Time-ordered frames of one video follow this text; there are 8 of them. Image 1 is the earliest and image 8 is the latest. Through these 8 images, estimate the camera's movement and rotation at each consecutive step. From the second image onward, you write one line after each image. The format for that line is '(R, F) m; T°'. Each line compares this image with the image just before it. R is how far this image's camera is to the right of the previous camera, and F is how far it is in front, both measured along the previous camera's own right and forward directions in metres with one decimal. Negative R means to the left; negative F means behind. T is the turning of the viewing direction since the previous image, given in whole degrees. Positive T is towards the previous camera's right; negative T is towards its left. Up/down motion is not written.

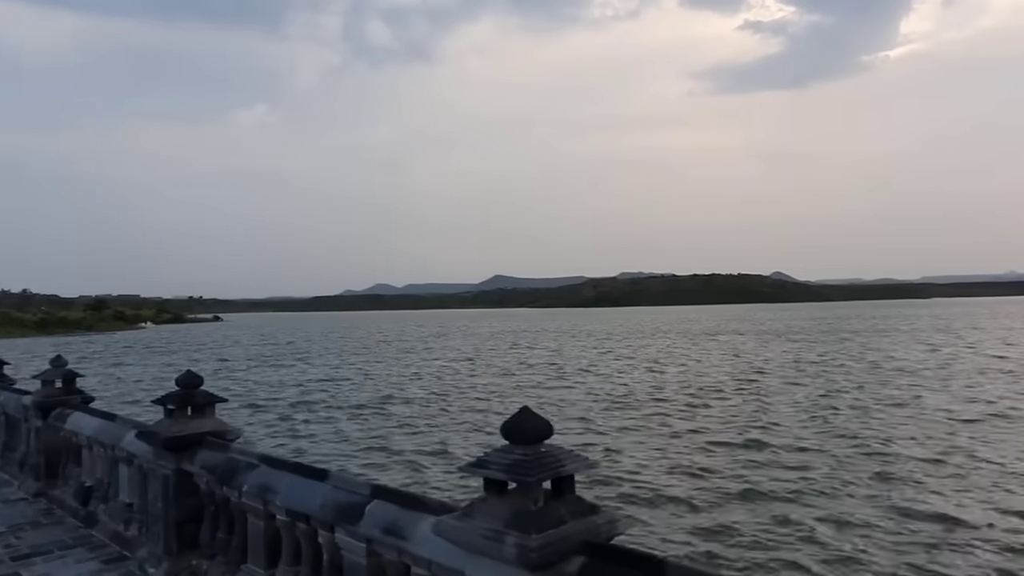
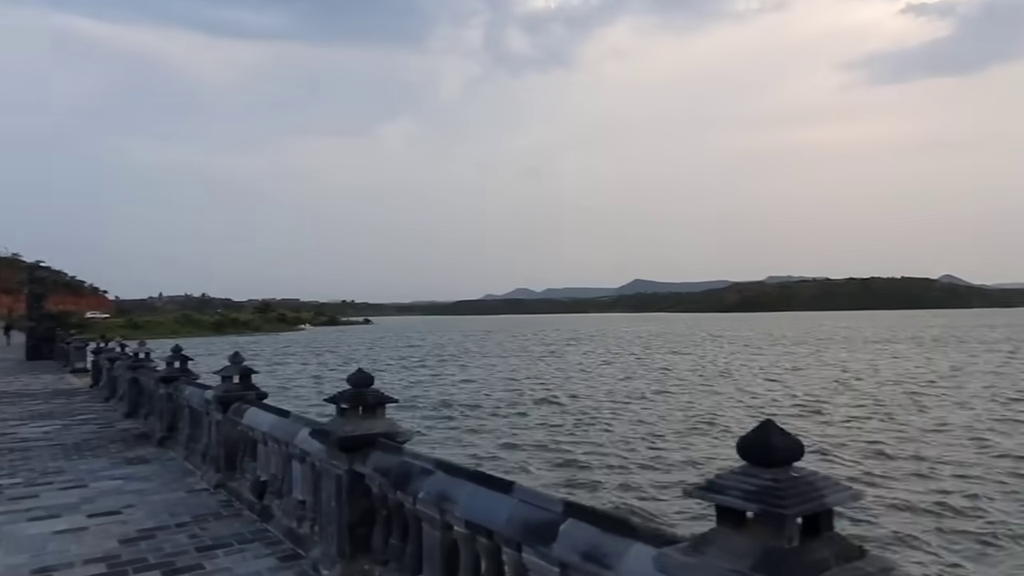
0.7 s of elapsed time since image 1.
(-0.4, +0.5) m; -11°
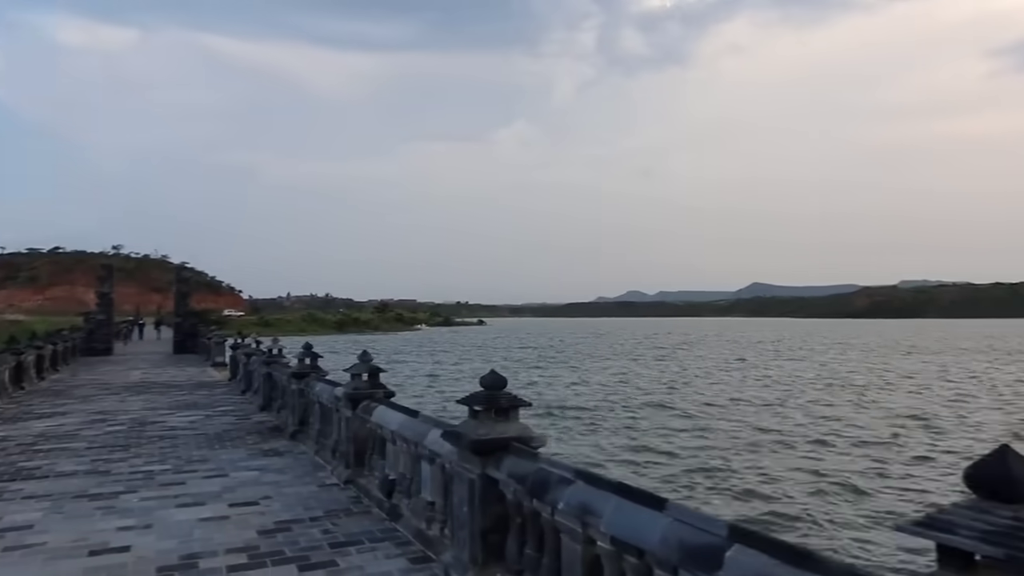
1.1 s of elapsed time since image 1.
(-0.2, +0.3) m; -9°
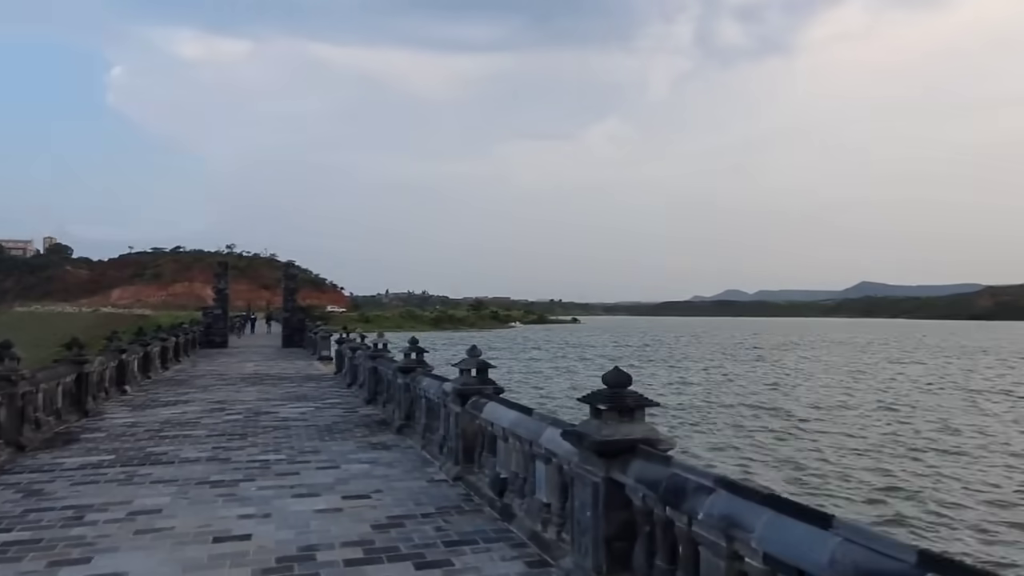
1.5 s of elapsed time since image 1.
(-0.2, +0.3) m; -7°
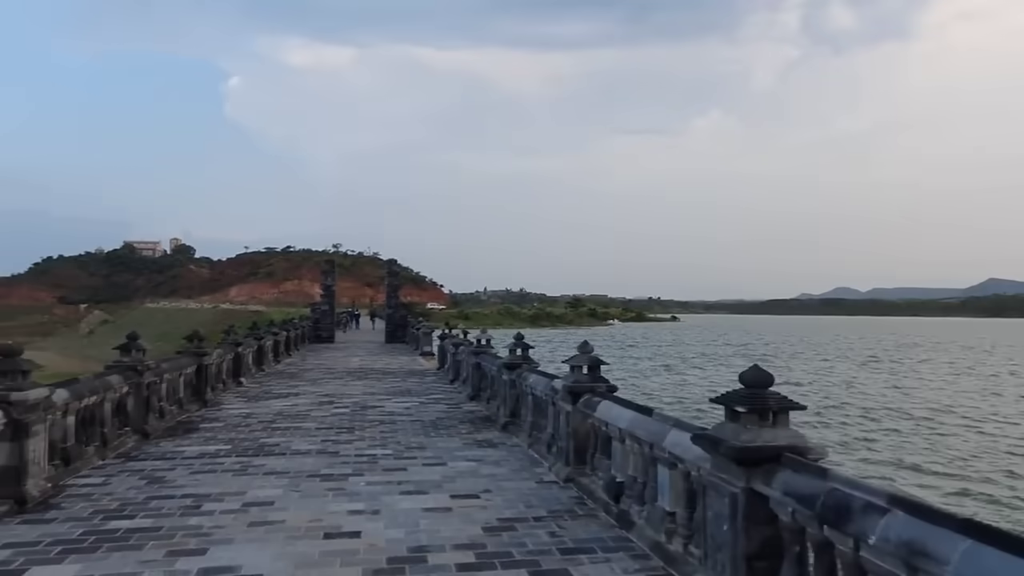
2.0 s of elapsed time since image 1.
(-0.2, +0.4) m; -8°
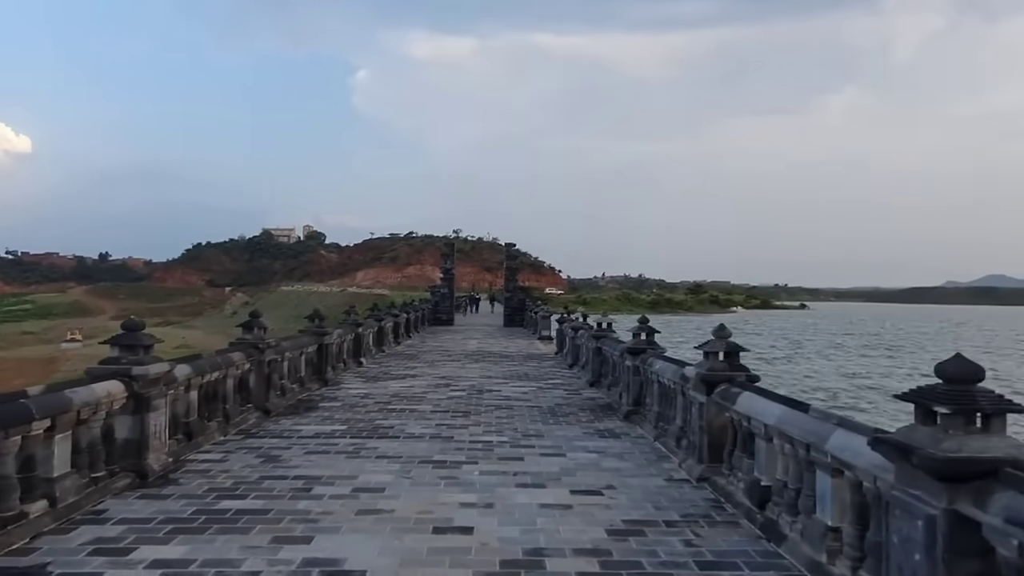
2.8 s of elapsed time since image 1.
(-0.1, +0.7) m; -9°
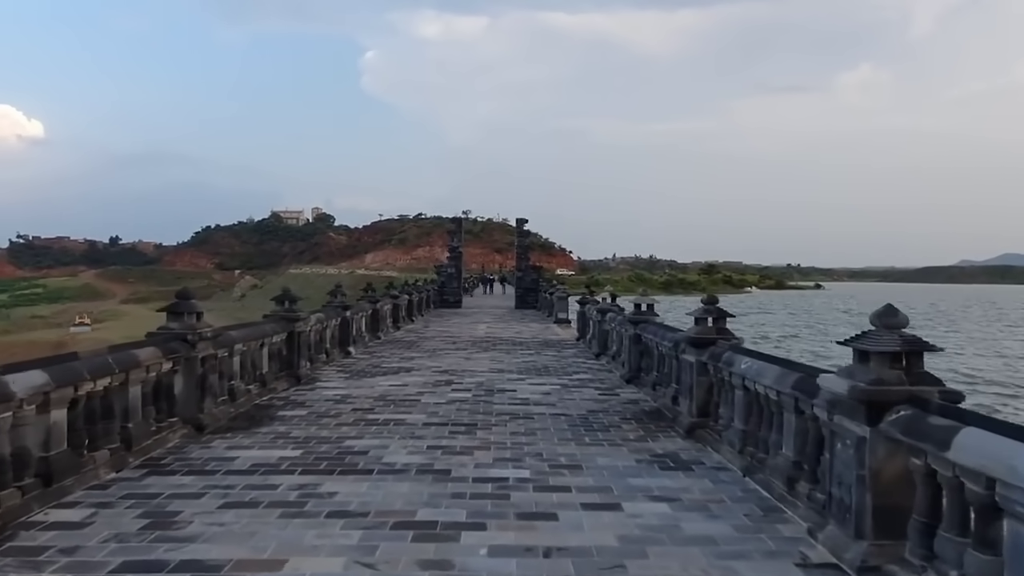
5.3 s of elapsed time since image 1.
(-0.1, +3.1) m; -1°
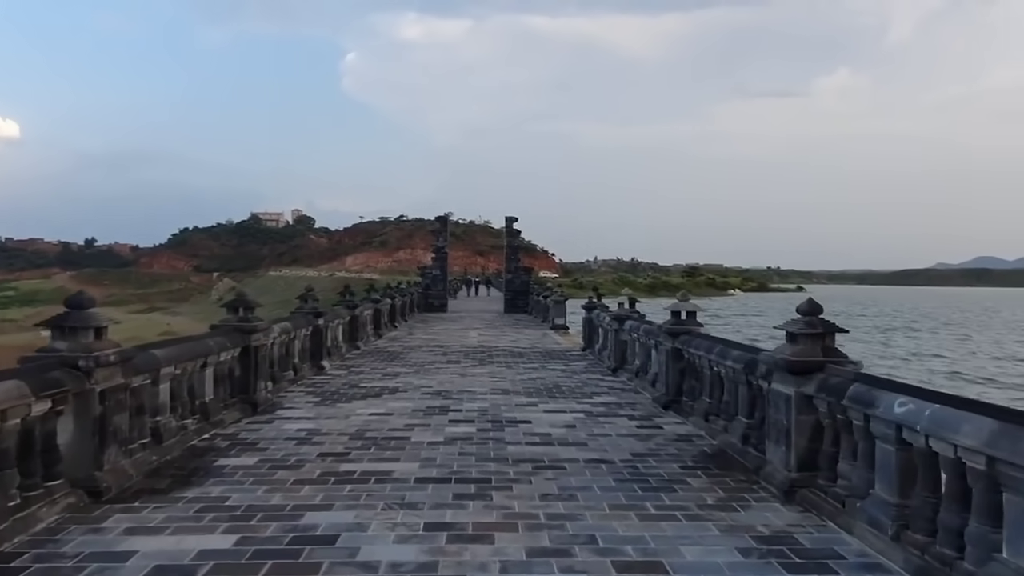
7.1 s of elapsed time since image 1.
(-0.4, +2.4) m; +1°
